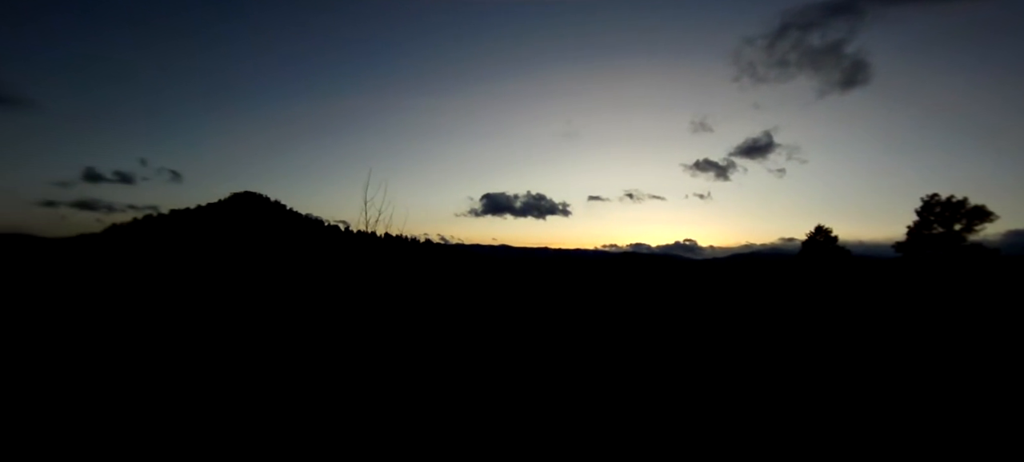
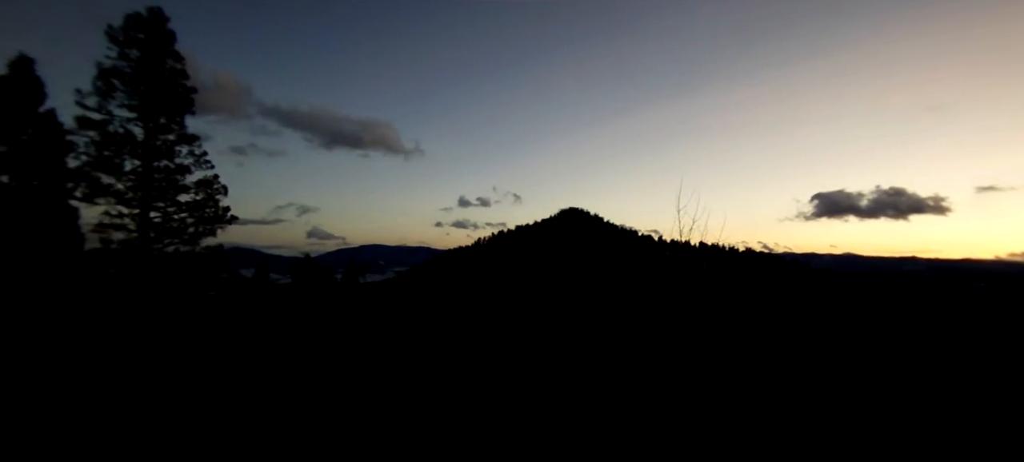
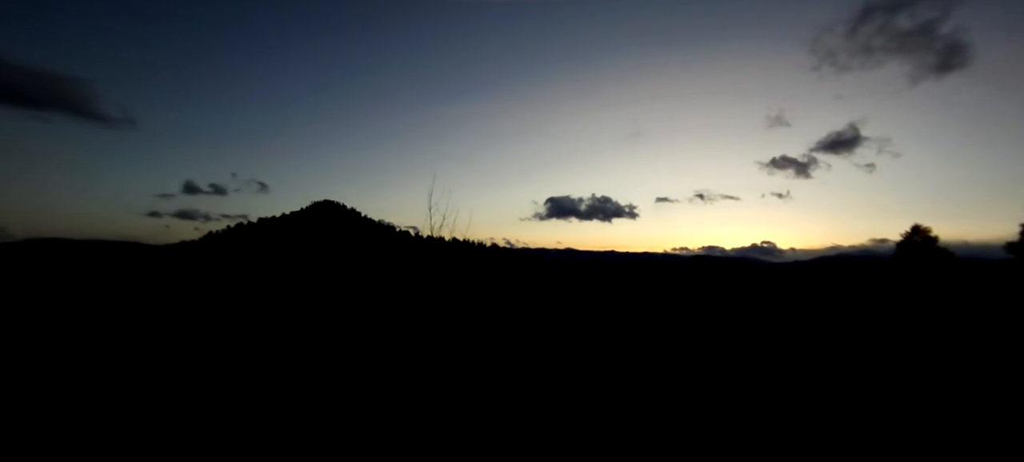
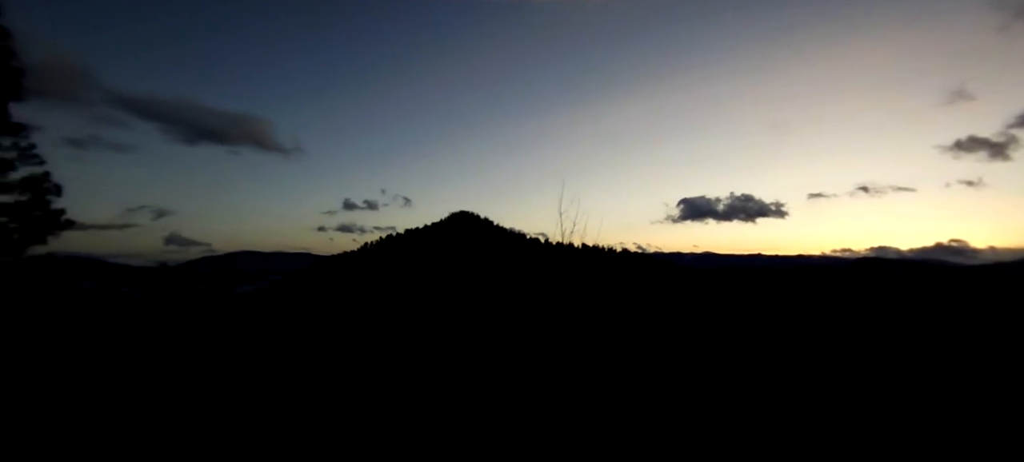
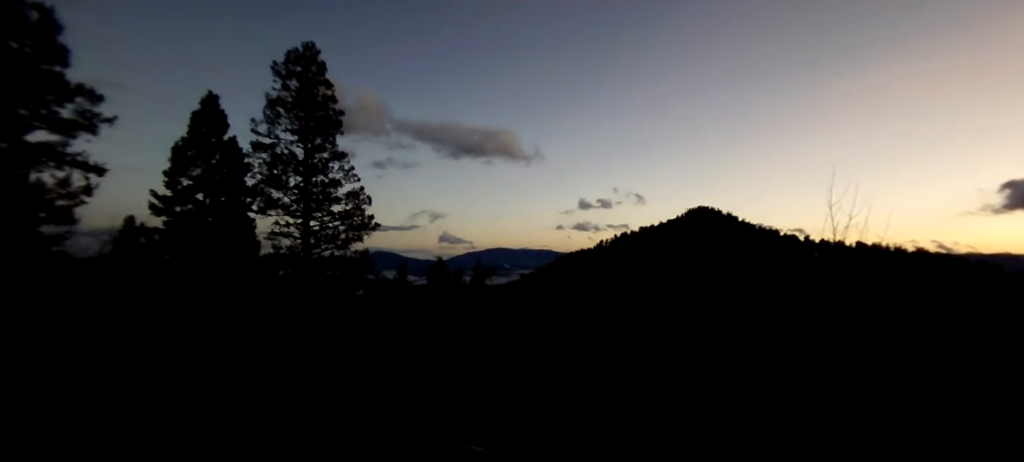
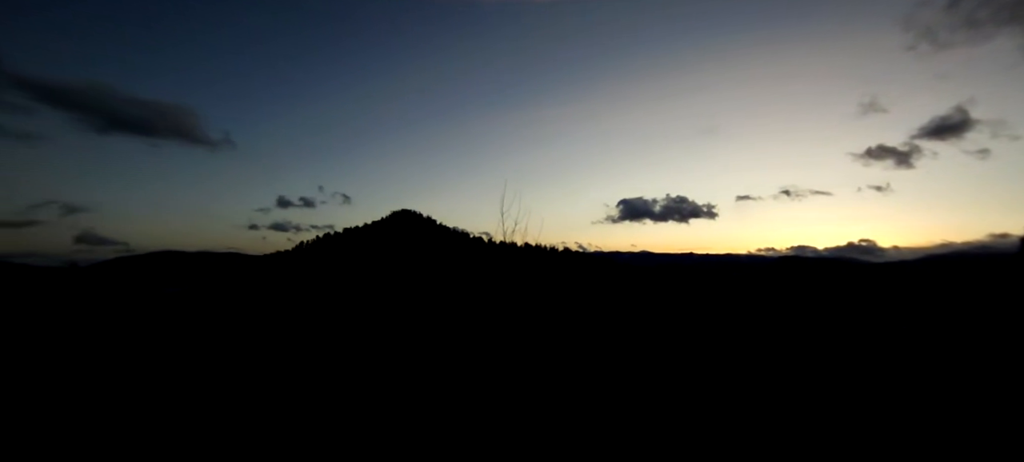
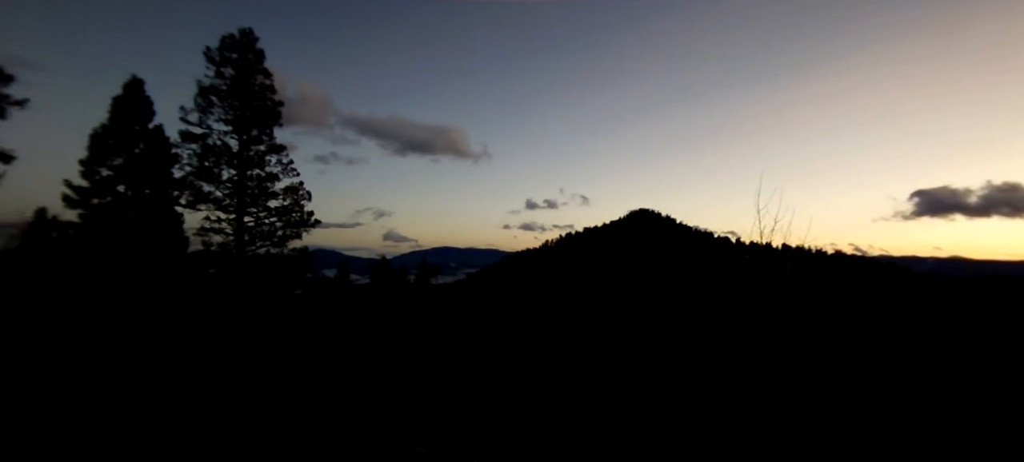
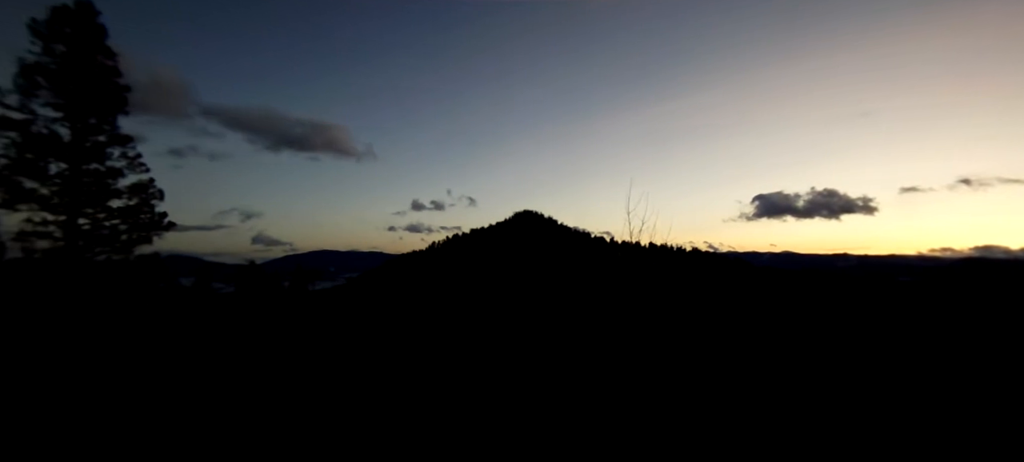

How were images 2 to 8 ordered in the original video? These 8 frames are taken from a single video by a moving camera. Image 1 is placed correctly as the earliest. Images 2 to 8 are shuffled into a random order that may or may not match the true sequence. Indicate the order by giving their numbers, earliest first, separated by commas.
3, 6, 4, 8, 2, 7, 5
